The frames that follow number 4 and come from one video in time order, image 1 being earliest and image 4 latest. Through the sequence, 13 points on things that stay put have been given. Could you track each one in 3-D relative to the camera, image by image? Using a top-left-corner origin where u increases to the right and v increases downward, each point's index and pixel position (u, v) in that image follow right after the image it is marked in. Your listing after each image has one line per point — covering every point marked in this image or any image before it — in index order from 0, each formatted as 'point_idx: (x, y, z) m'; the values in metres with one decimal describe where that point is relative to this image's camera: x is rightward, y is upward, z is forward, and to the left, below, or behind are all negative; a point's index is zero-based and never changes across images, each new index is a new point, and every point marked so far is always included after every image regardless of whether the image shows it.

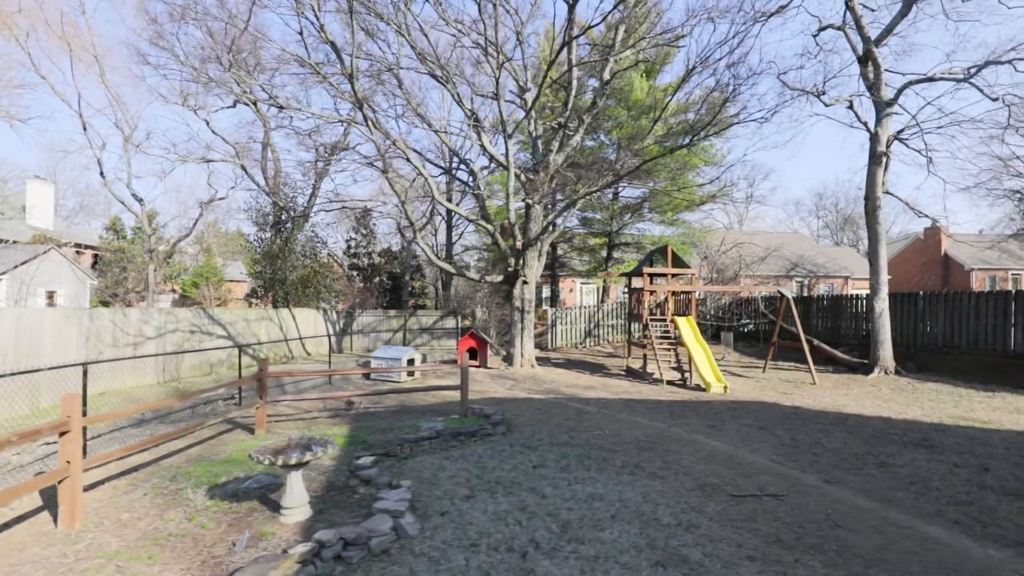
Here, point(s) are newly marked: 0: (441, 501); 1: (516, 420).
0: (-0.6, -1.8, +4.4) m
1: (+0.1, -1.9, +7.4) m
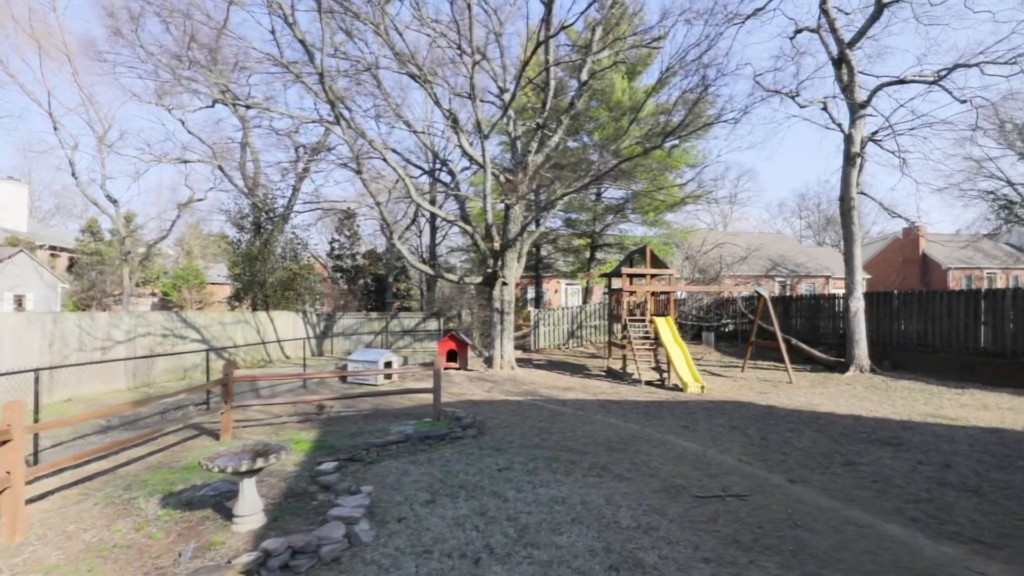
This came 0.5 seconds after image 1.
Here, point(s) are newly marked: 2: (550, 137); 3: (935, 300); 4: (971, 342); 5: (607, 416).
0: (-0.9, -1.8, +4.3) m
1: (-0.3, -1.9, +7.3) m
2: (+0.9, +3.9, +13.2) m
3: (+10.2, -0.3, +12.6) m
4: (+10.4, -1.2, +11.8) m
5: (+1.5, -2.0, +8.1) m
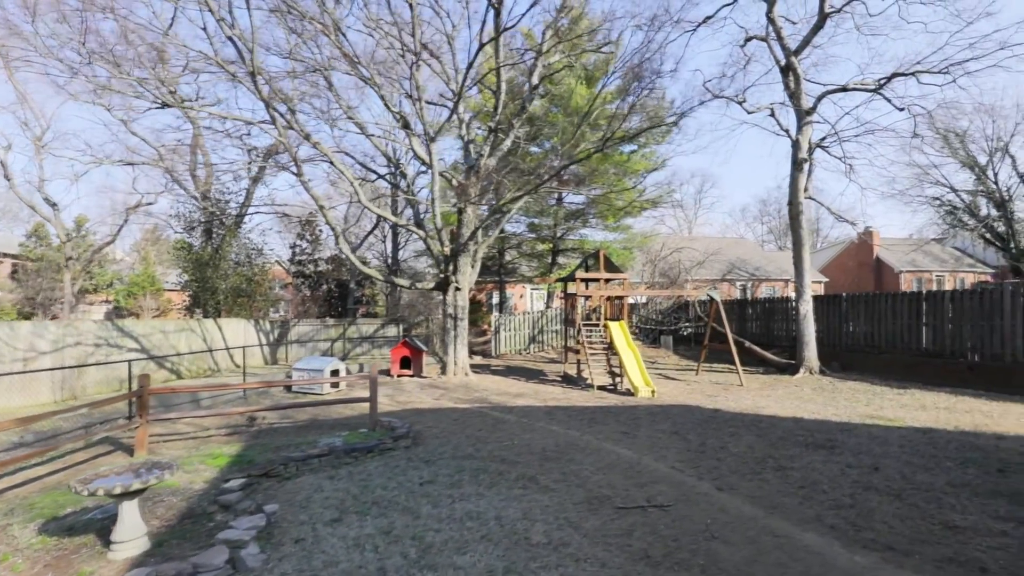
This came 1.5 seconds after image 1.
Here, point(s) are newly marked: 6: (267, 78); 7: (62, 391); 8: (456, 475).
0: (-1.6, -1.9, +4.0) m
1: (-1.2, -2.0, +7.1) m
2: (-0.2, +3.7, +13.1) m
3: (+9.1, -0.3, +12.8) m
4: (+9.3, -1.3, +12.1) m
5: (+0.6, -2.1, +7.9) m
6: (-5.5, +4.7, +11.7) m
7: (-9.0, -2.0, +10.3) m
8: (-0.6, -1.9, +5.3) m
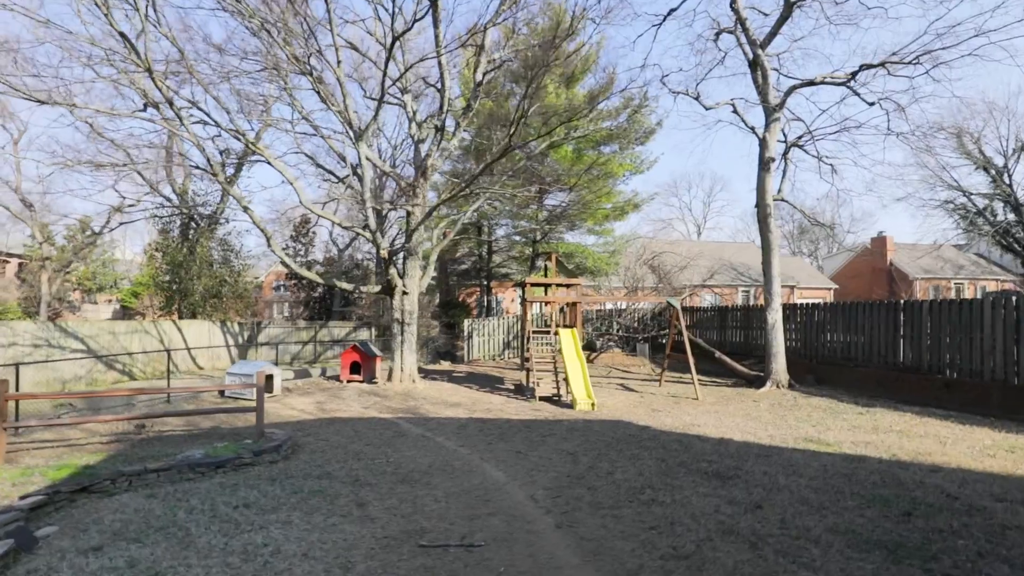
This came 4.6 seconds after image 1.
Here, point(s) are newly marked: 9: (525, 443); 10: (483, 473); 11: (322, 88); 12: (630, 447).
0: (-3.2, -1.9, +3.6) m
1: (-2.6, -2.0, +6.6) m
2: (-1.3, +3.6, +12.6) m
3: (+7.9, -0.5, +11.9) m
4: (+8.1, -1.5, +11.2) m
5: (-0.8, -2.1, +7.4) m
6: (-6.7, +4.7, +11.5) m
7: (-10.3, -2.0, +10.2) m
8: (-2.1, -1.9, +4.8) m
9: (+0.2, -2.1, +7.0) m
10: (-0.3, -2.0, +5.6) m
11: (-4.4, +4.9, +12.4) m
12: (+1.6, -2.1, +6.7) m
